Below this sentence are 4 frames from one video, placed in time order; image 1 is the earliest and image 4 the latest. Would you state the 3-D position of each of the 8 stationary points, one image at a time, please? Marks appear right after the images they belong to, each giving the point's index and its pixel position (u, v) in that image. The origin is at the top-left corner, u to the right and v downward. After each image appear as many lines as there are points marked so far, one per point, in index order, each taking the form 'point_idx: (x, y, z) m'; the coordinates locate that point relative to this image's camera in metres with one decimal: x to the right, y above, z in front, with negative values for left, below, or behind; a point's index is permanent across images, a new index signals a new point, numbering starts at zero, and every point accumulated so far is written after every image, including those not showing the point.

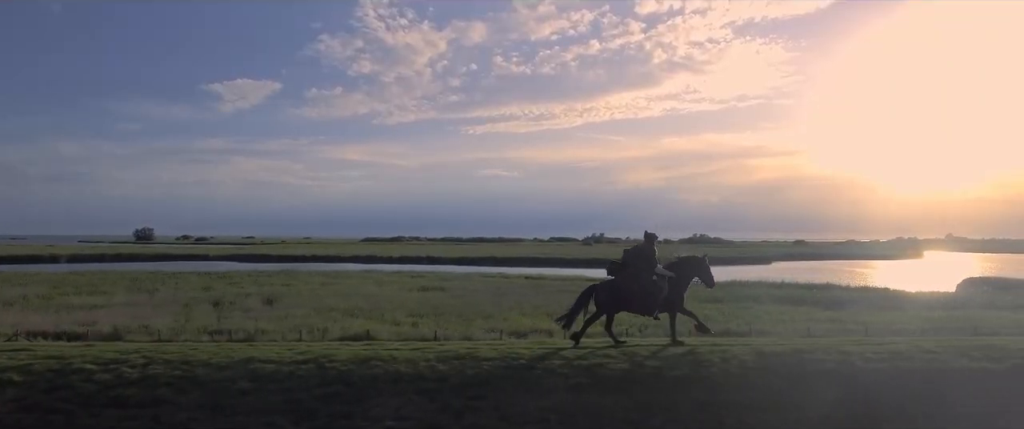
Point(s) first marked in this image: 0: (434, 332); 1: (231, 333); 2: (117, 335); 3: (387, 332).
0: (-2.2, -3.0, +18.2) m
1: (-7.1, -3.0, +17.7) m
2: (-9.4, -2.9, +16.8) m
3: (-3.3, -3.0, +18.1) m
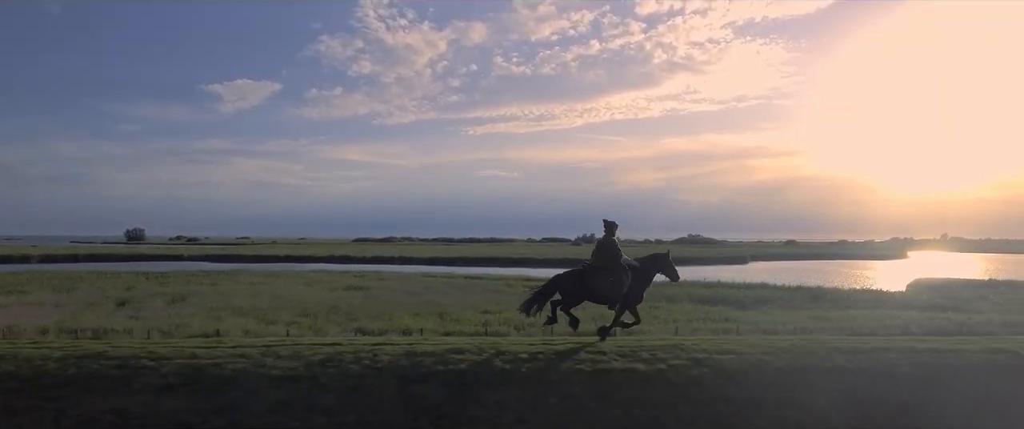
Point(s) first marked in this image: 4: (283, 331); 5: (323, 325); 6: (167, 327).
0: (-5.7, -3.0, +18.0) m
1: (-10.6, -2.9, +17.5) m
2: (-12.9, -2.8, +16.5) m
3: (-6.8, -3.0, +17.8) m
4: (-5.9, -2.9, +17.8) m
5: (-5.2, -3.0, +19.2) m
6: (-9.4, -3.0, +19.0) m
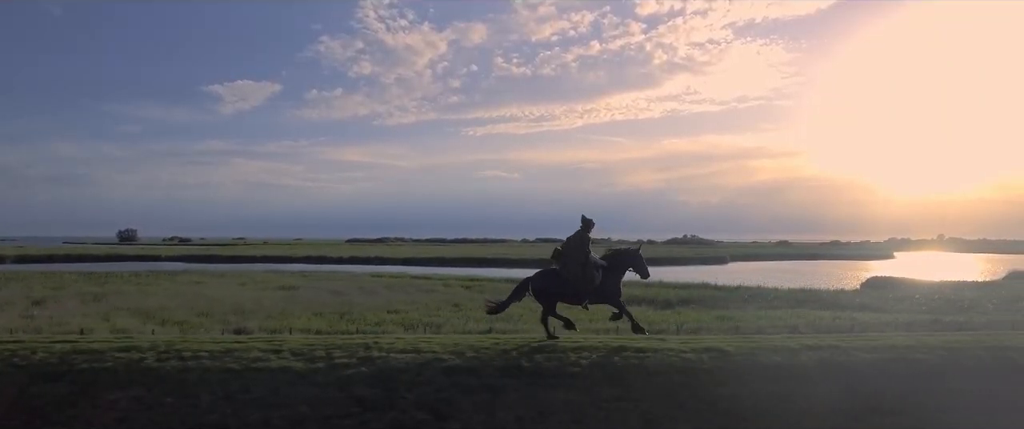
0: (-8.8, -2.9, +17.7) m
1: (-13.7, -2.9, +17.3) m
2: (-16.0, -2.8, +16.3) m
3: (-9.9, -2.9, +17.6) m
4: (-9.0, -2.9, +17.6) m
5: (-8.3, -3.0, +18.9) m
6: (-12.5, -3.0, +18.8) m
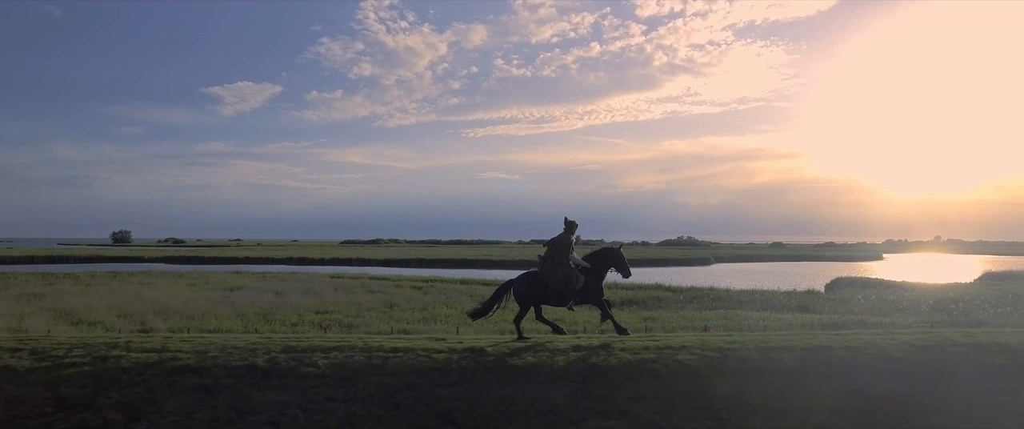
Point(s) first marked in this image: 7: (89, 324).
0: (-11.2, -2.9, +17.6) m
1: (-16.1, -2.9, +17.2) m
2: (-18.4, -2.8, +16.2) m
3: (-12.3, -2.9, +17.5) m
4: (-11.4, -2.9, +17.5) m
5: (-10.7, -3.0, +18.8) m
6: (-14.9, -3.0, +18.6) m
7: (-11.7, -3.0, +19.5) m
